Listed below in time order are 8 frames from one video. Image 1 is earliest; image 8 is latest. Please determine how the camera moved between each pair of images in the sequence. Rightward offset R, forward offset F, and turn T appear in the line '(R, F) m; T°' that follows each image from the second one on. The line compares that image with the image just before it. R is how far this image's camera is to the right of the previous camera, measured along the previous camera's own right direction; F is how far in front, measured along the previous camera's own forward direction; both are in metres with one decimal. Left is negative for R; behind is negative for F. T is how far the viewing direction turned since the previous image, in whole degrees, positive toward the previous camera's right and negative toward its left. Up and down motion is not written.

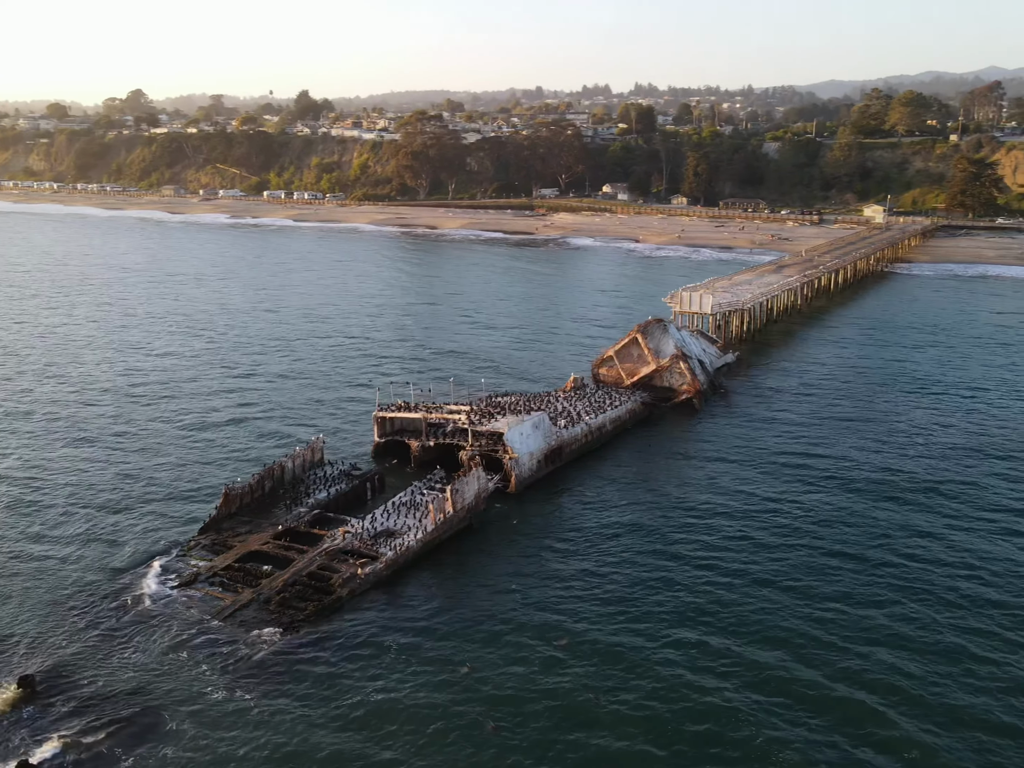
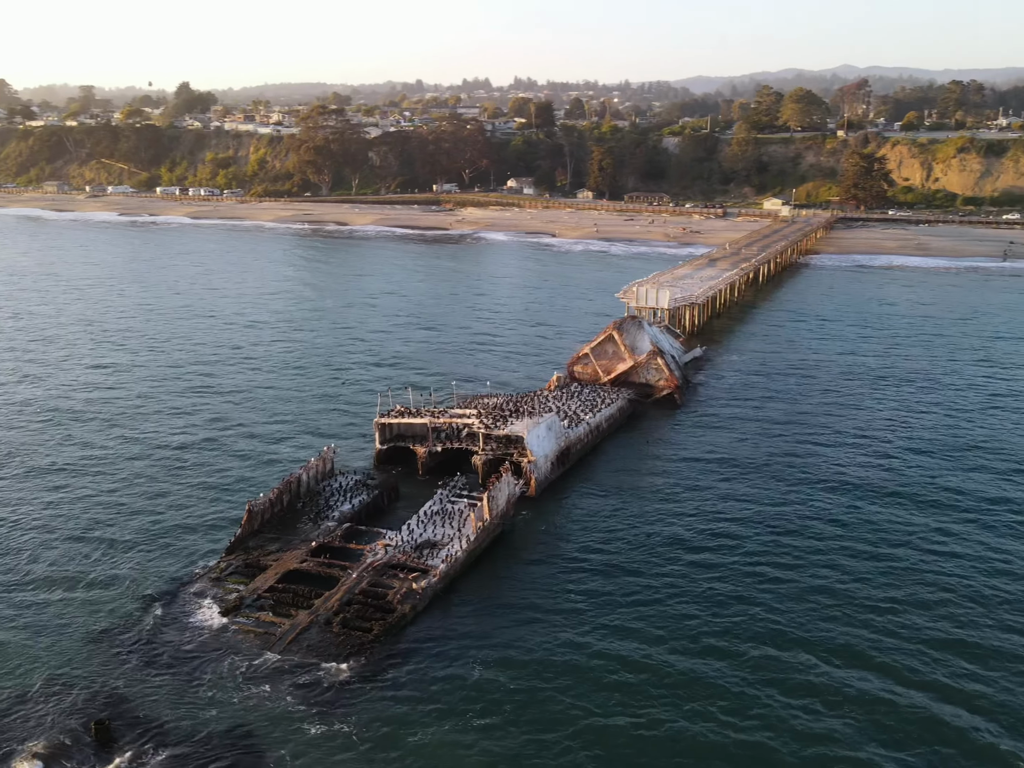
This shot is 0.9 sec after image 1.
(-4.8, +0.8) m; +7°
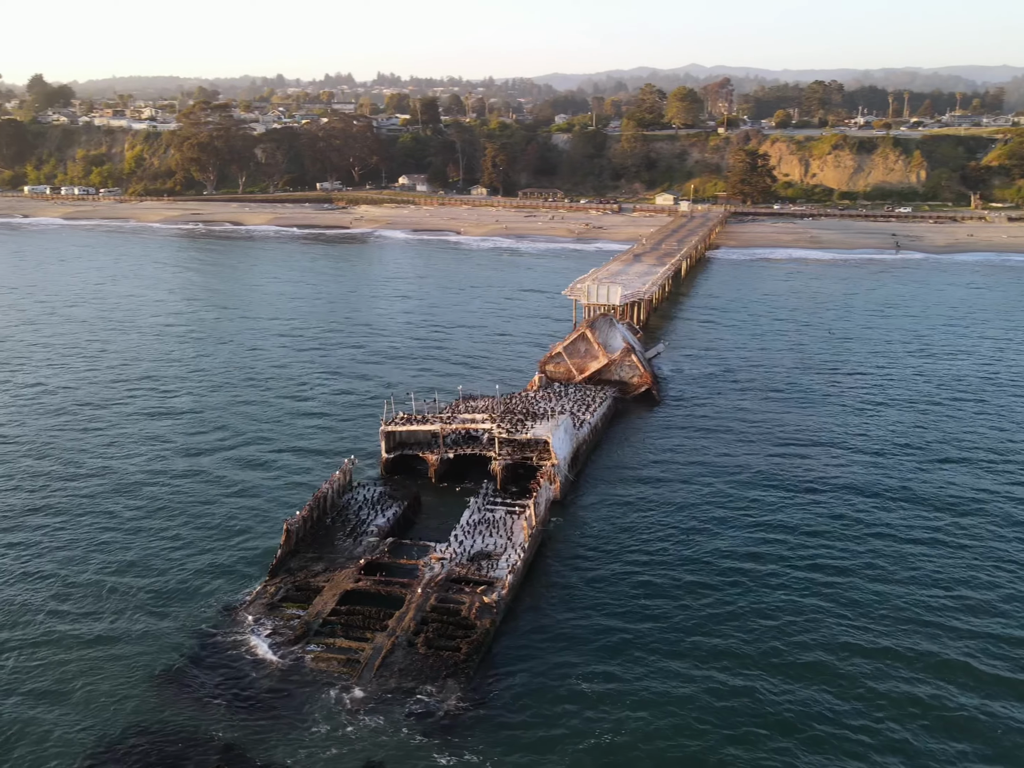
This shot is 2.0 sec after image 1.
(-5.4, +1.0) m; +8°
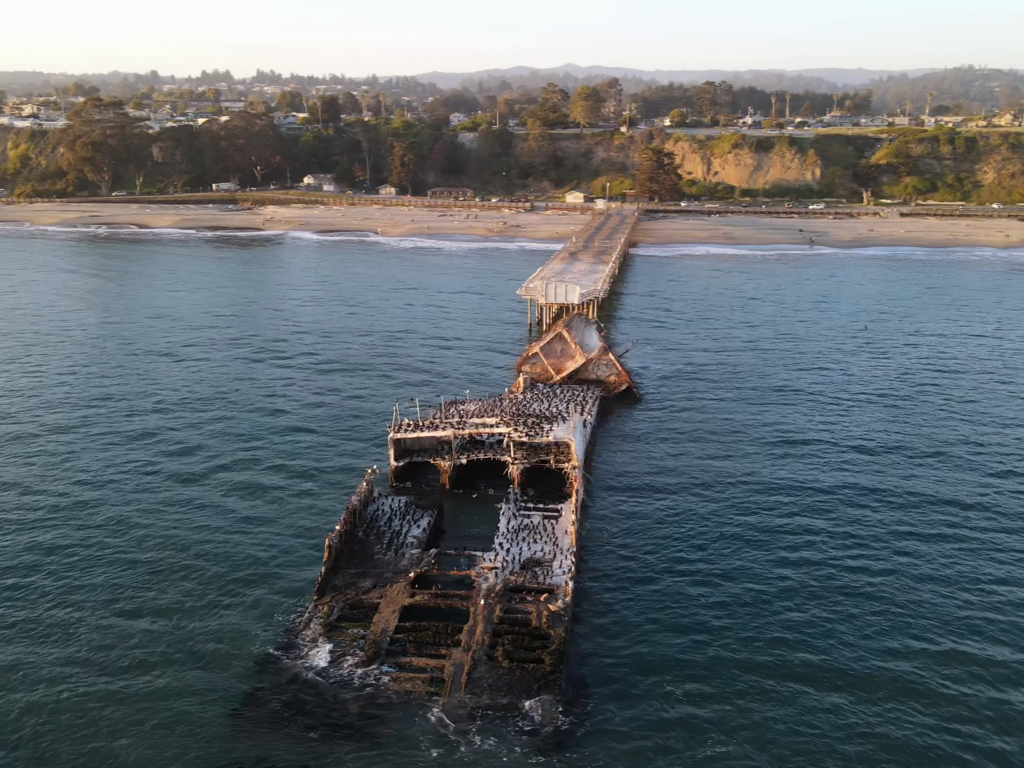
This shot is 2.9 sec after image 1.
(-4.6, +0.8) m; +6°
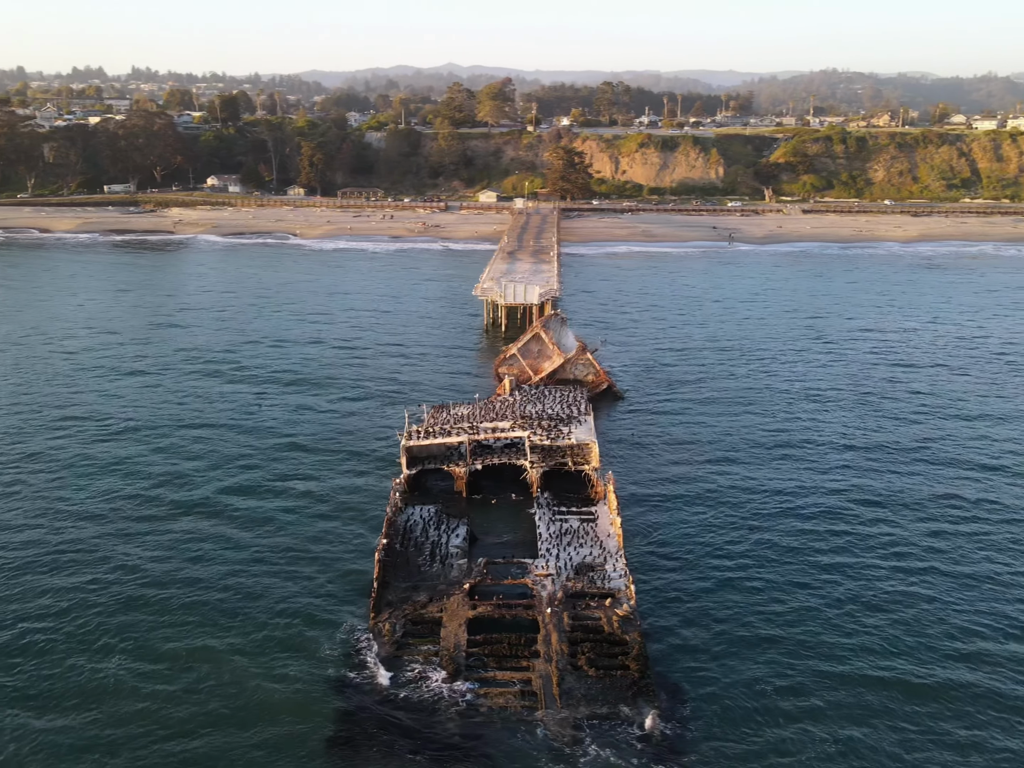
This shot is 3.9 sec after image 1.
(-4.5, +0.8) m; +6°
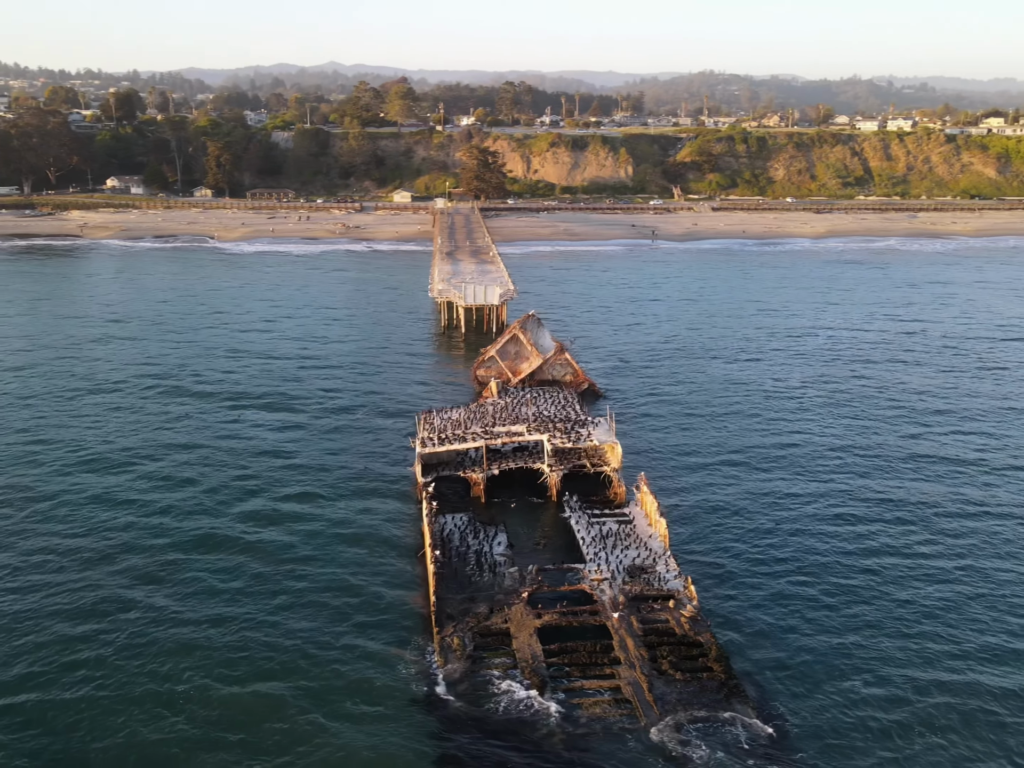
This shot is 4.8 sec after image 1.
(-4.4, +0.7) m; +6°
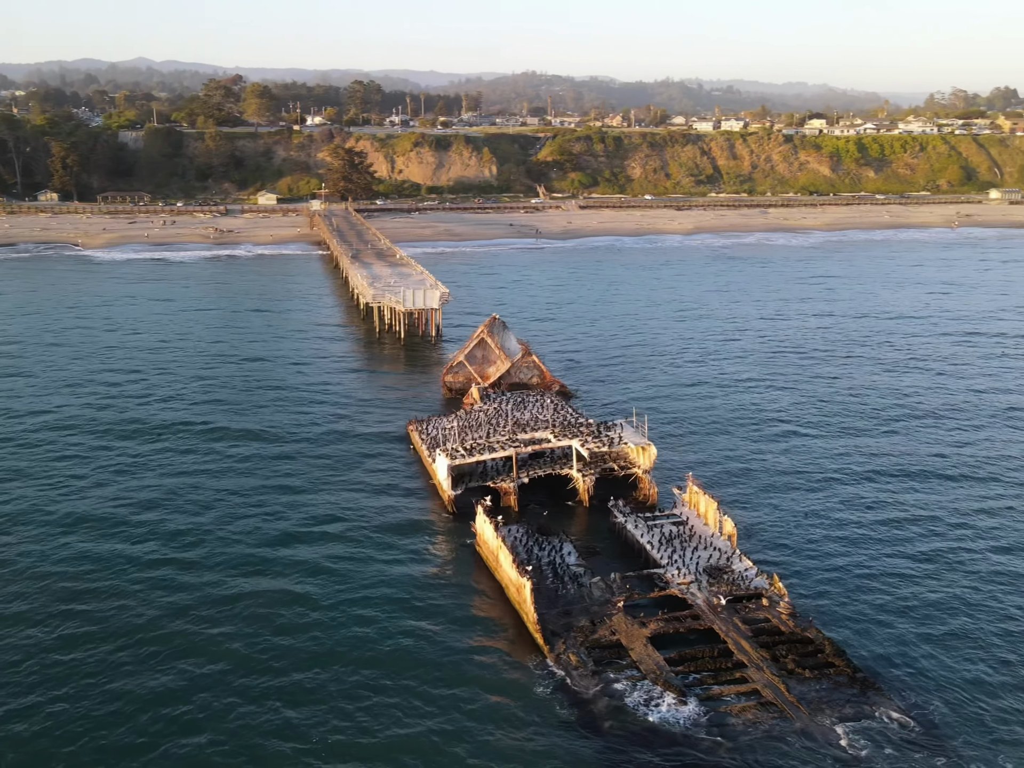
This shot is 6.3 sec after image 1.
(-6.6, +1.3) m; +9°
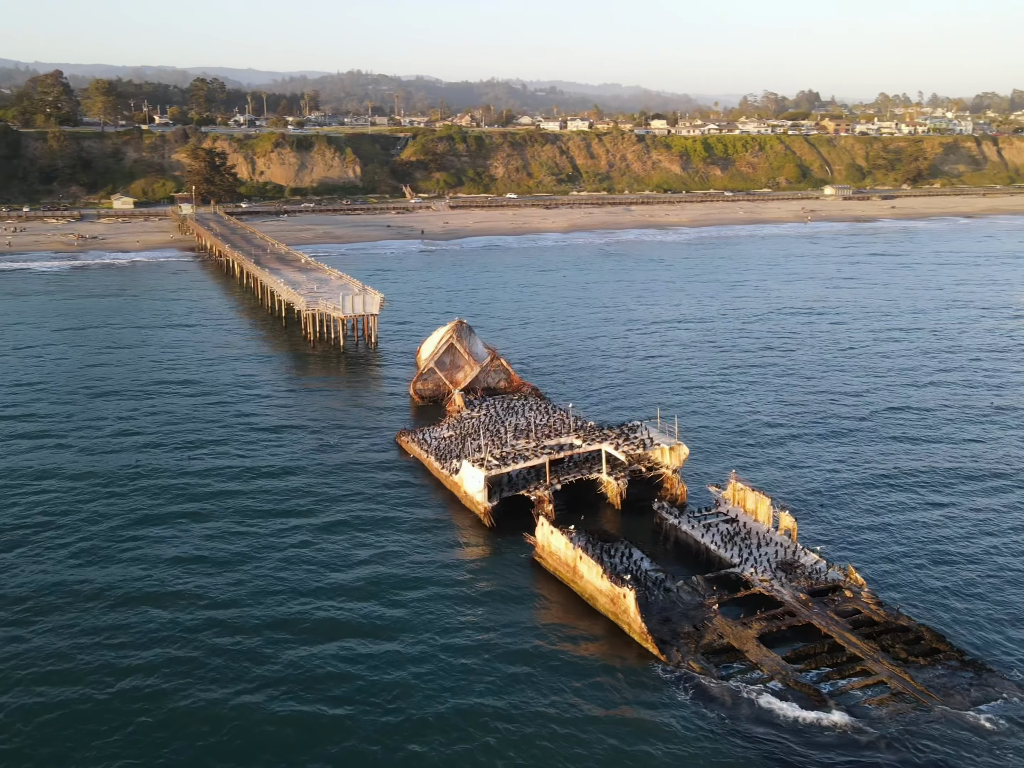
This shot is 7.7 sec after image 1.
(-6.5, +1.4) m; +9°
